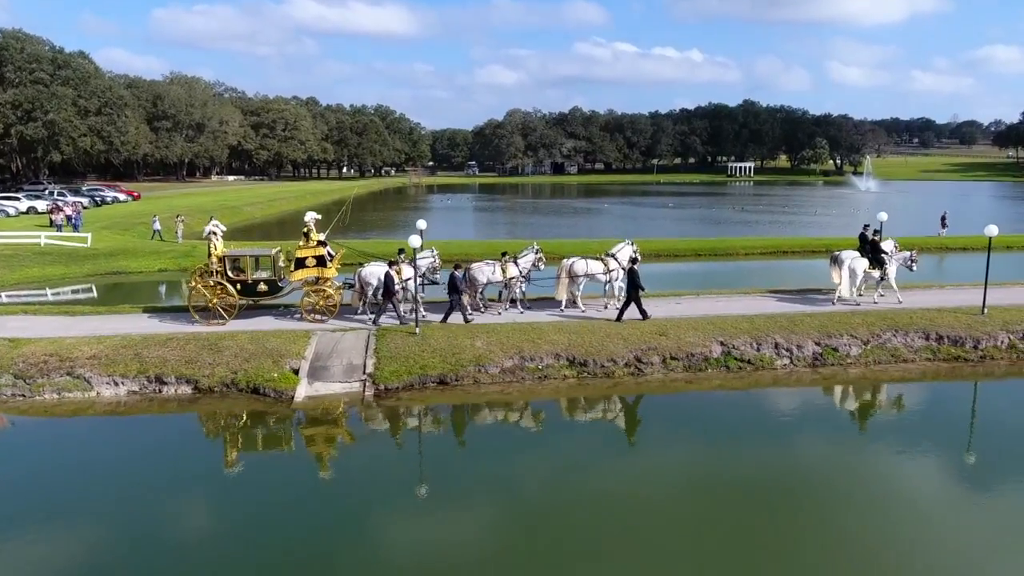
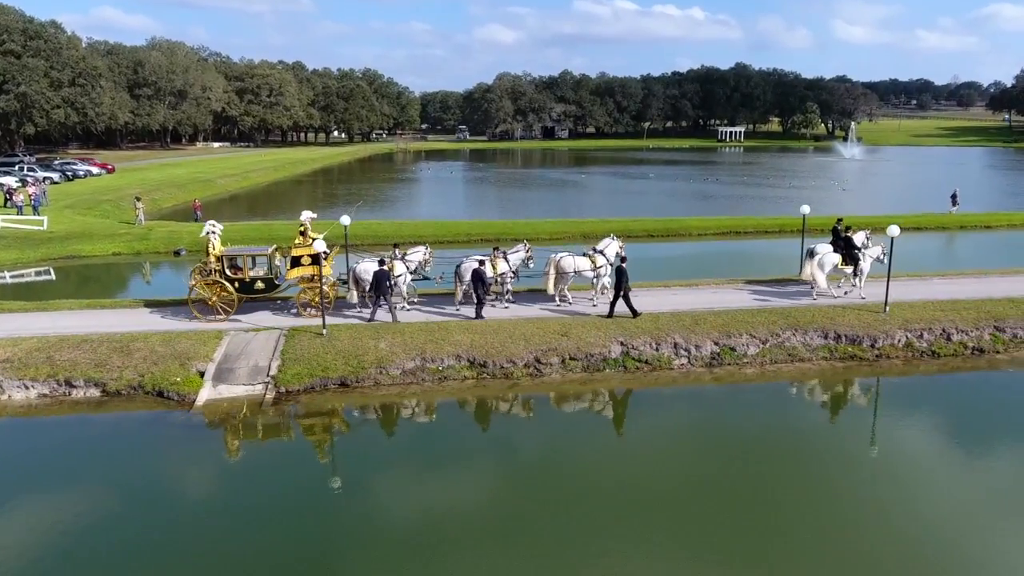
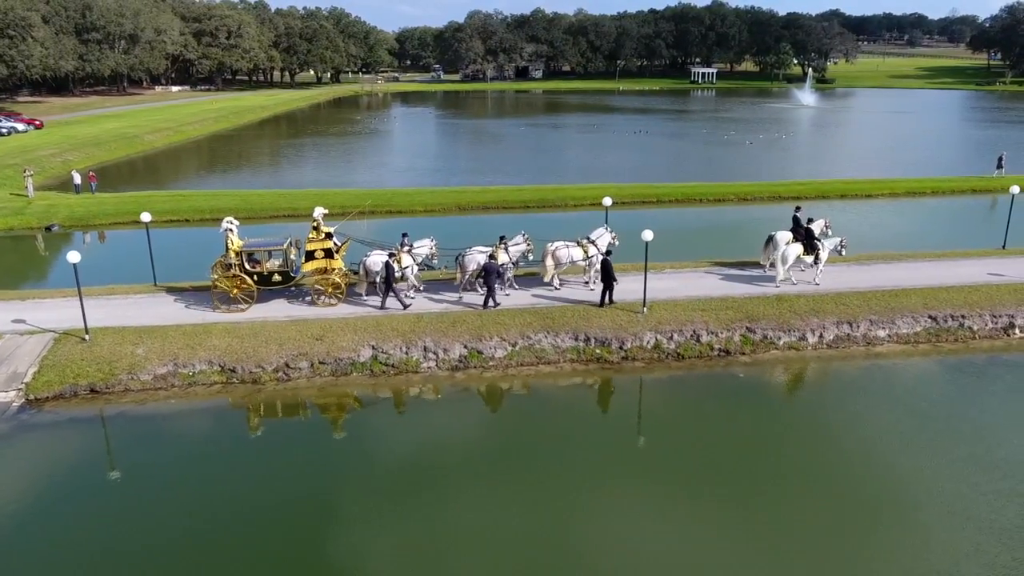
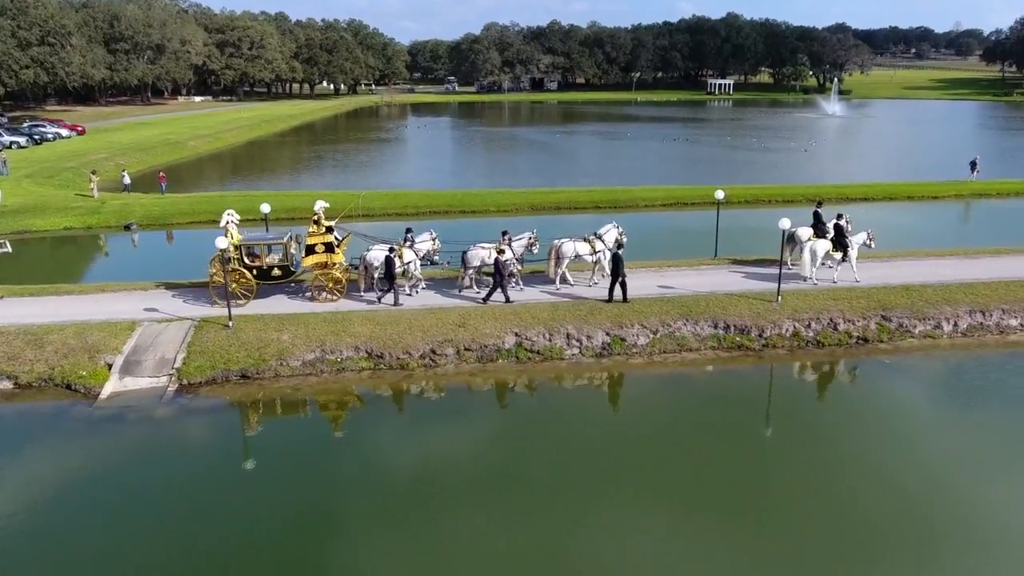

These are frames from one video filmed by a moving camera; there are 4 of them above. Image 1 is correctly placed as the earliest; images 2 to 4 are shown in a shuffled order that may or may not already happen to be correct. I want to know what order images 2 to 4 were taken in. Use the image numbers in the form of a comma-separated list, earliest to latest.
2, 4, 3
